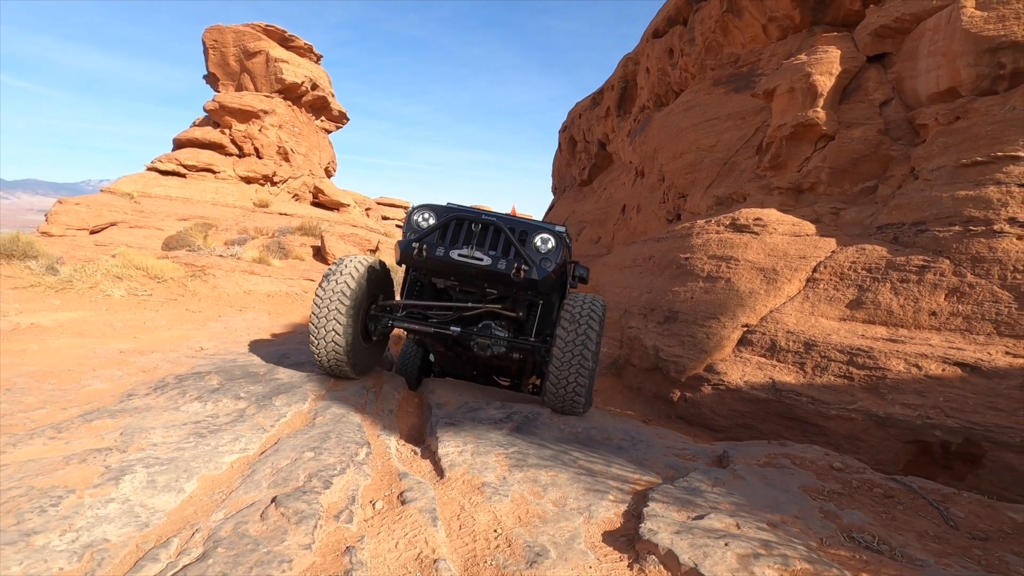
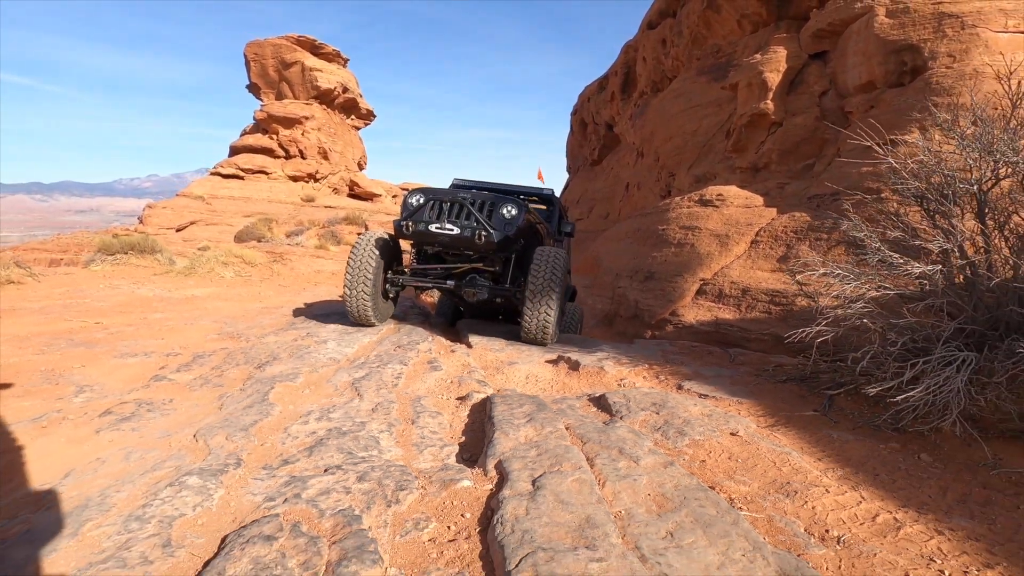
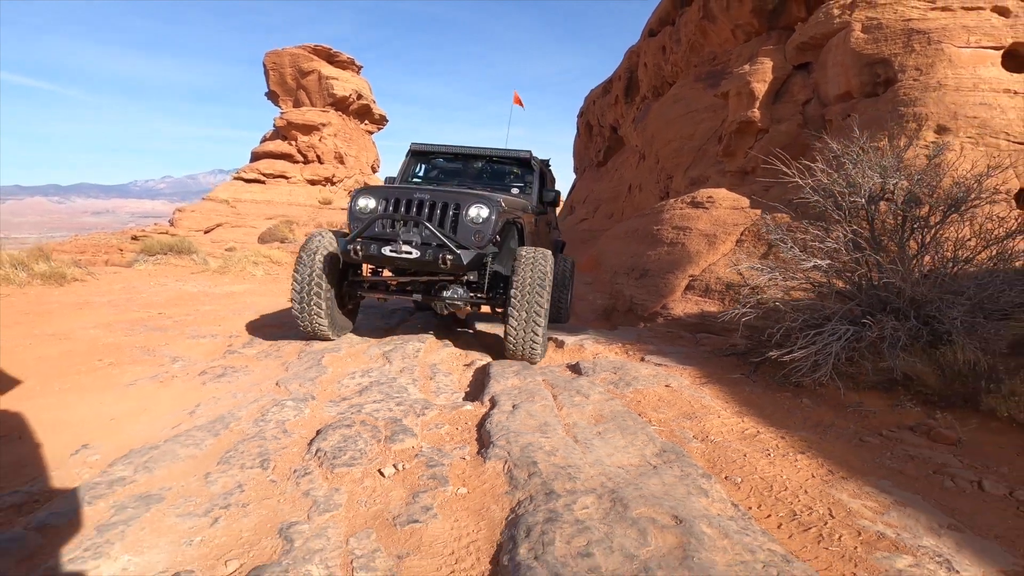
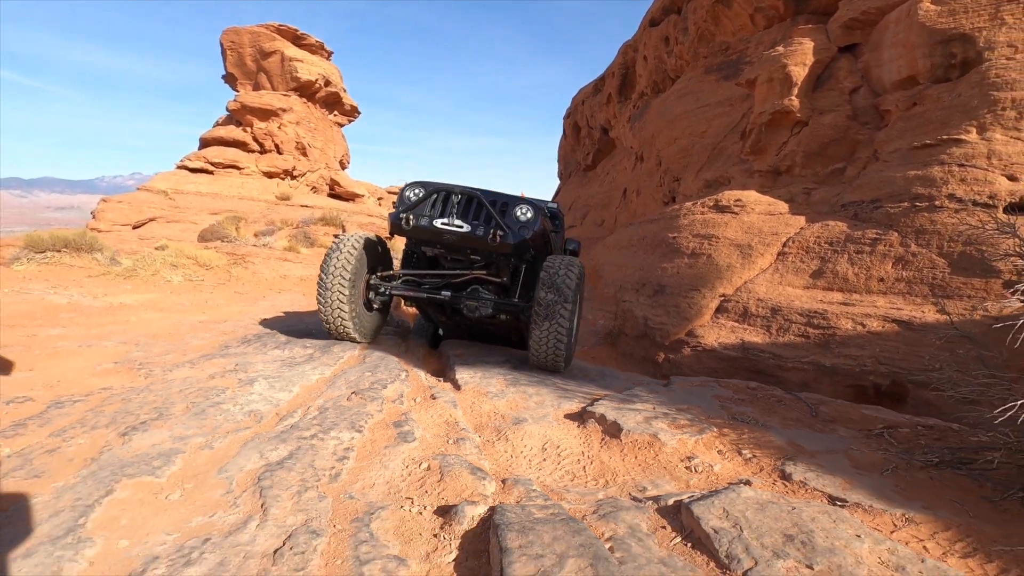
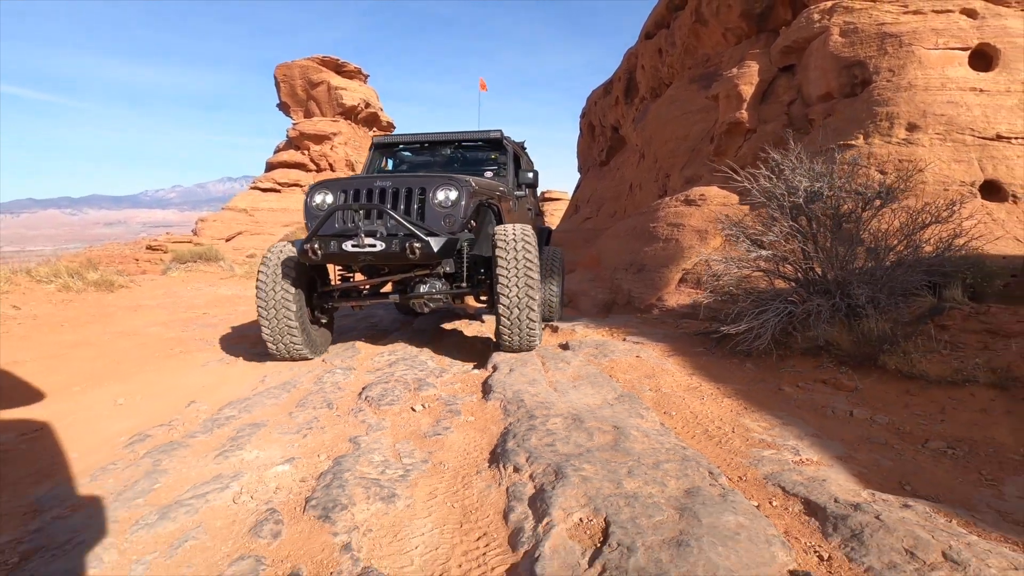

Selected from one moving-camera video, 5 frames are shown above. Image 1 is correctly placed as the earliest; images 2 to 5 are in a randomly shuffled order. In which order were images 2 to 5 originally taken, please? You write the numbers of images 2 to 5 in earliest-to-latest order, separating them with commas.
4, 2, 3, 5
